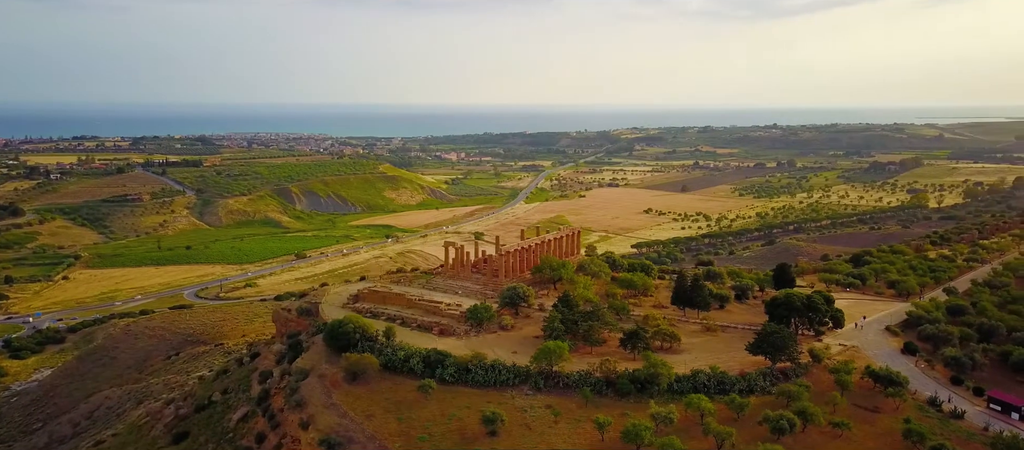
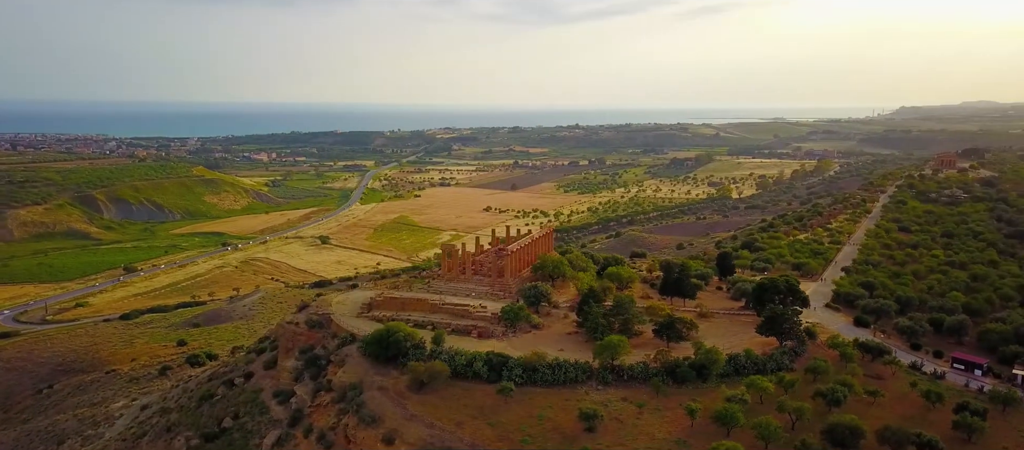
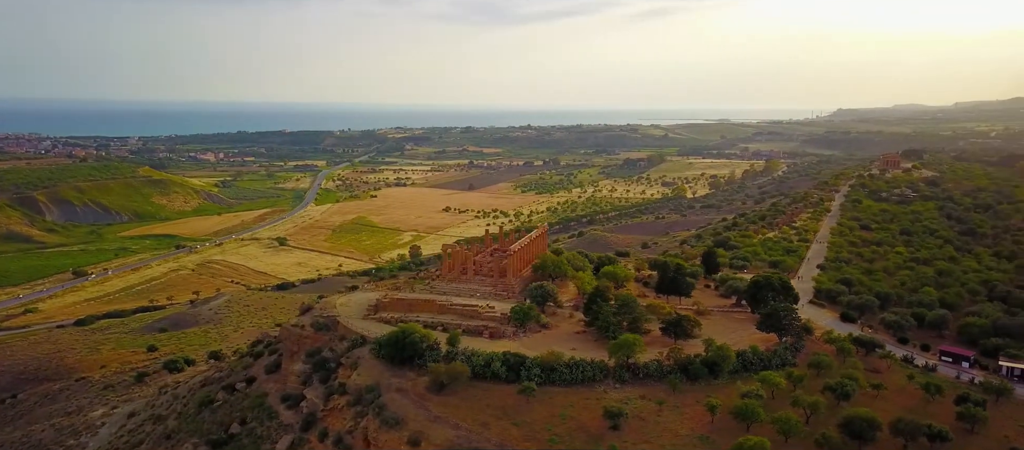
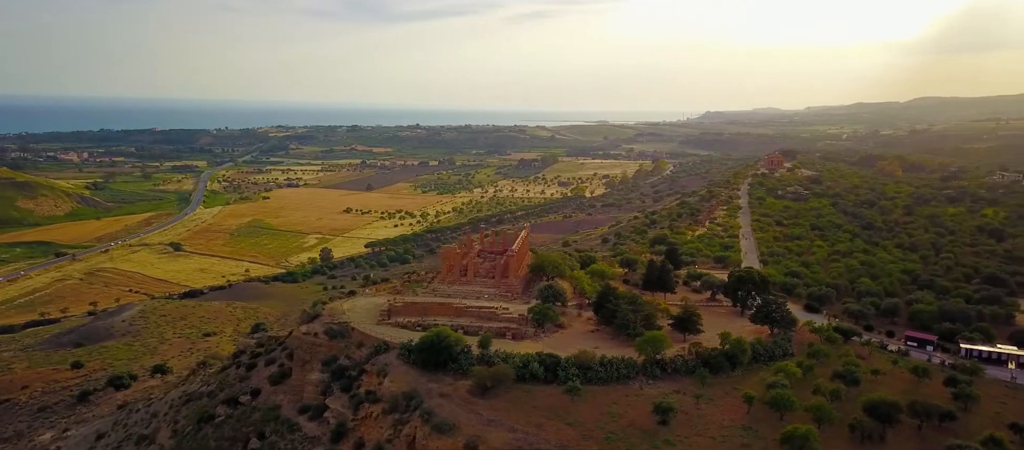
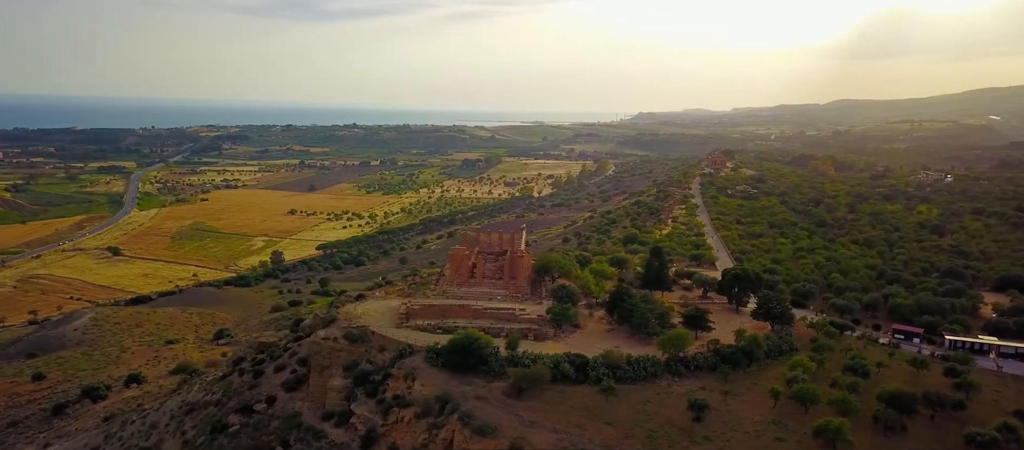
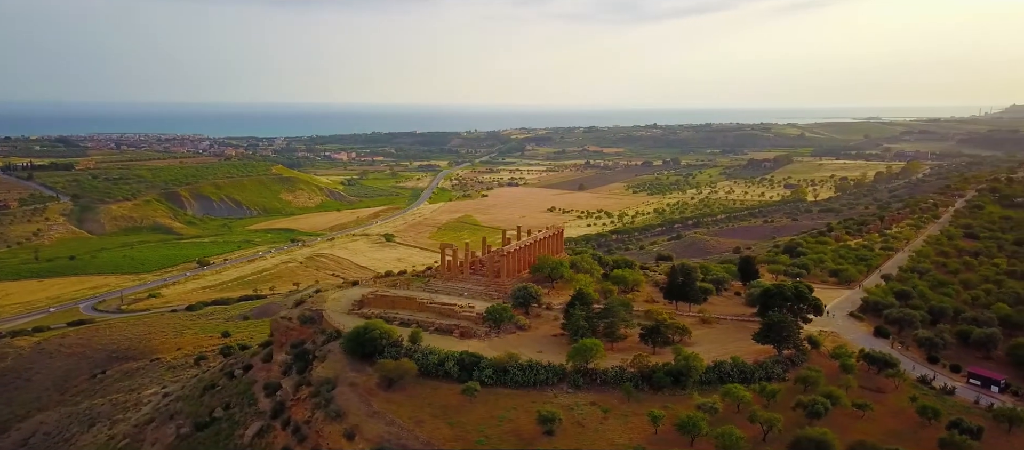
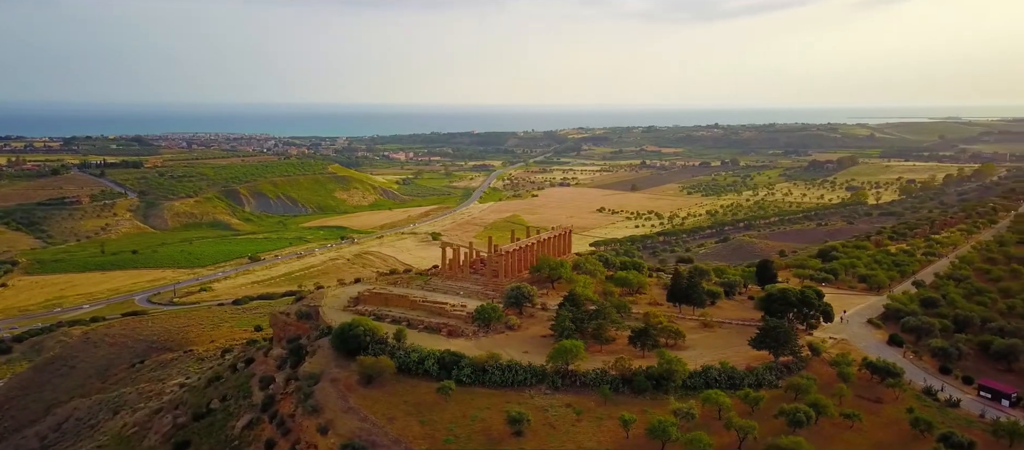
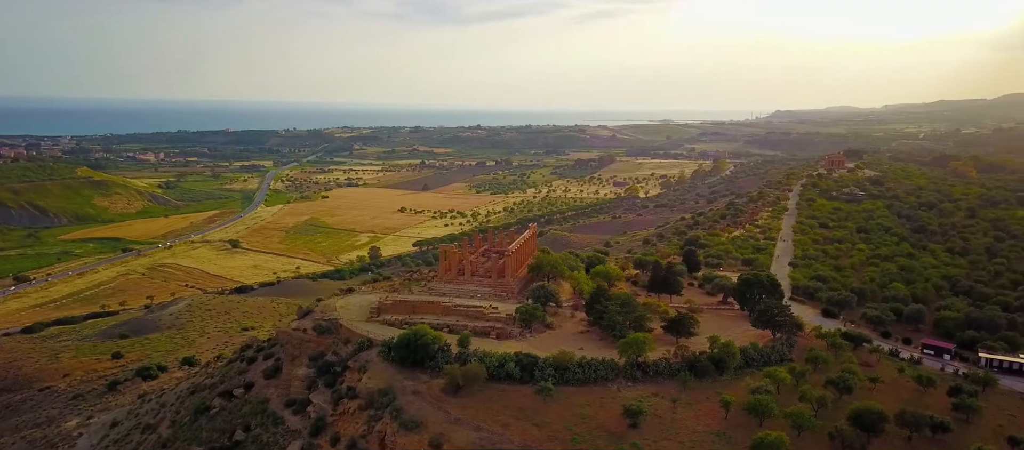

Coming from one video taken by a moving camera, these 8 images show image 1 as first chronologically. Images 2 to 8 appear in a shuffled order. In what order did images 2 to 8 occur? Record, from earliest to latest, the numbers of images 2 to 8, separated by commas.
7, 6, 2, 3, 8, 4, 5
